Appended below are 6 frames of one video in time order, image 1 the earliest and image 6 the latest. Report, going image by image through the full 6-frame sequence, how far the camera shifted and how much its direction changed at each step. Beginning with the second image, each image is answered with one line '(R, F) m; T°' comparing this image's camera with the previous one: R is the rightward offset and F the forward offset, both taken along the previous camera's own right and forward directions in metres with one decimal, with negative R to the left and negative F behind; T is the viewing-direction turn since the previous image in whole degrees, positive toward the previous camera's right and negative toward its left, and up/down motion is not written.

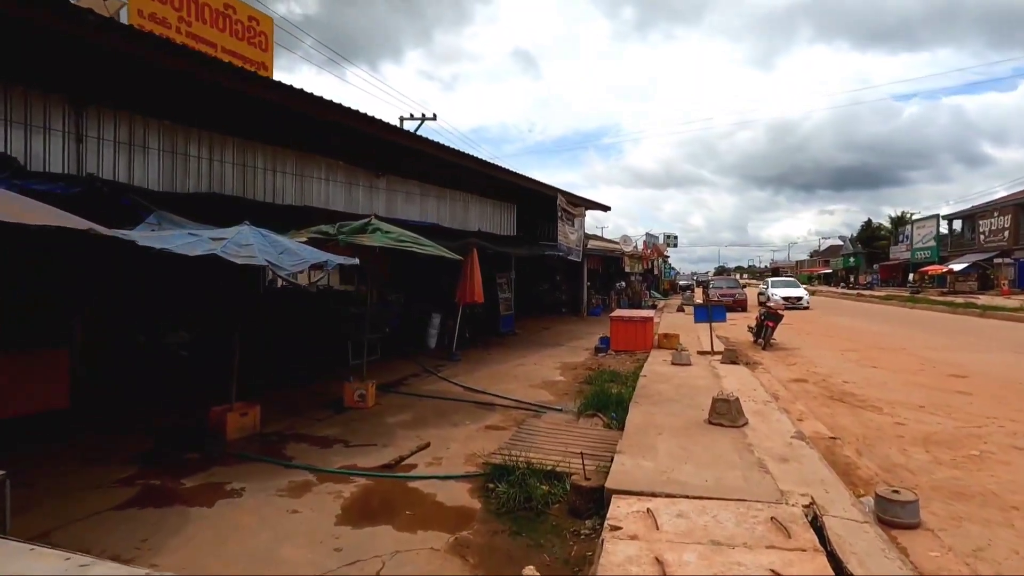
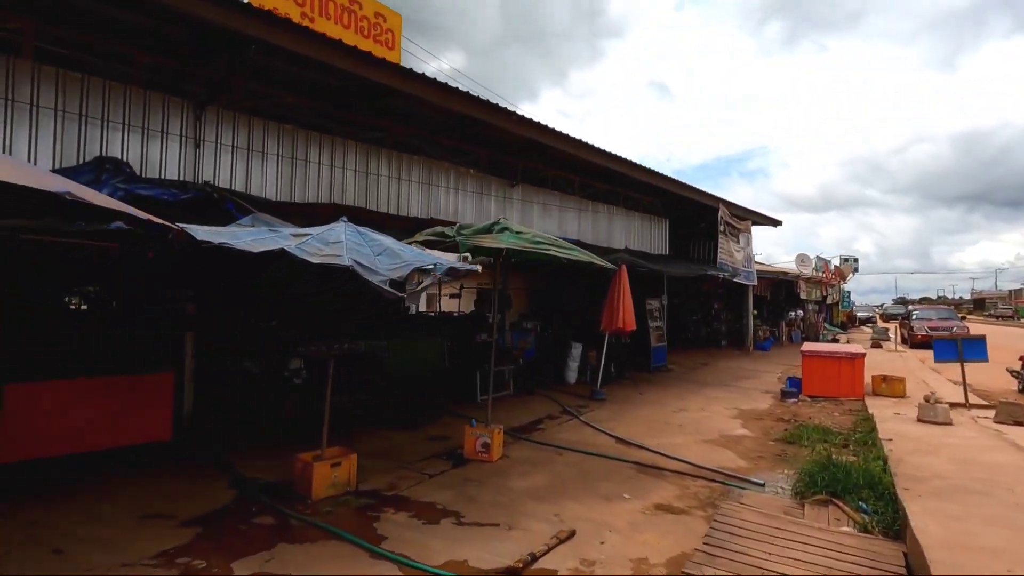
(-0.3, +1.7) m; -14°
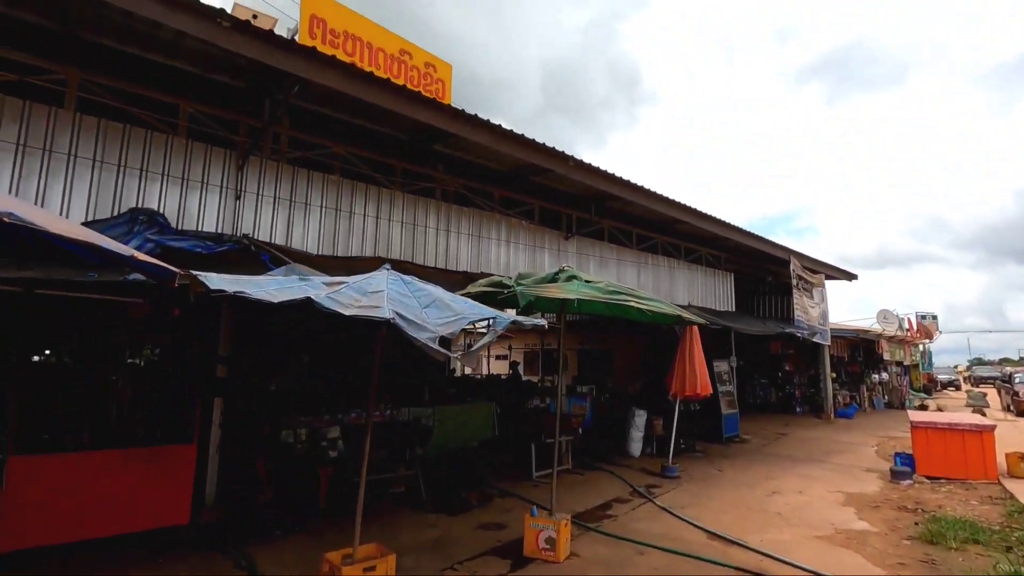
(-0.2, +0.8) m; -5°
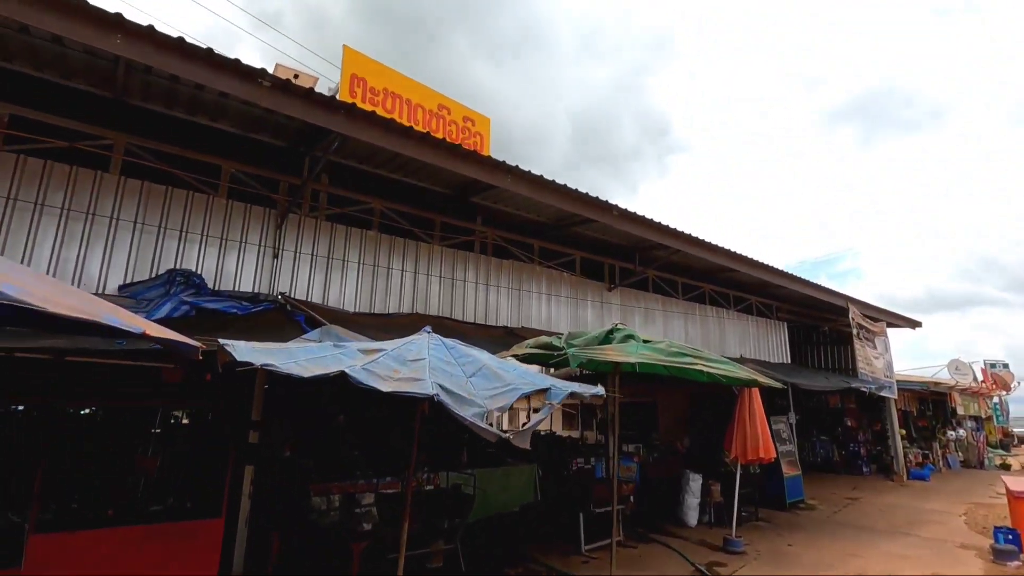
(-0.1, +0.3) m; -4°
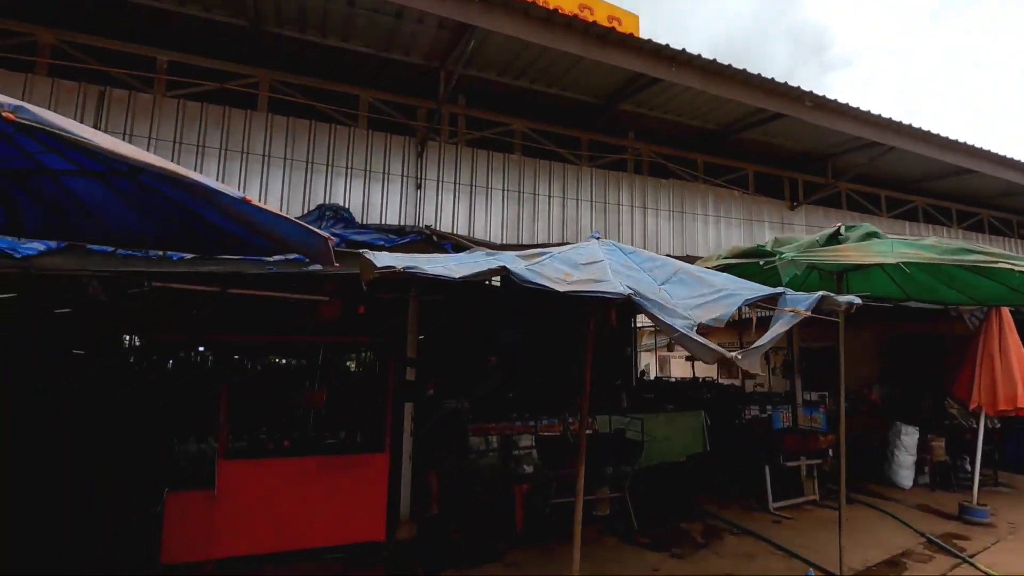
(-0.3, +0.7) m; -15°
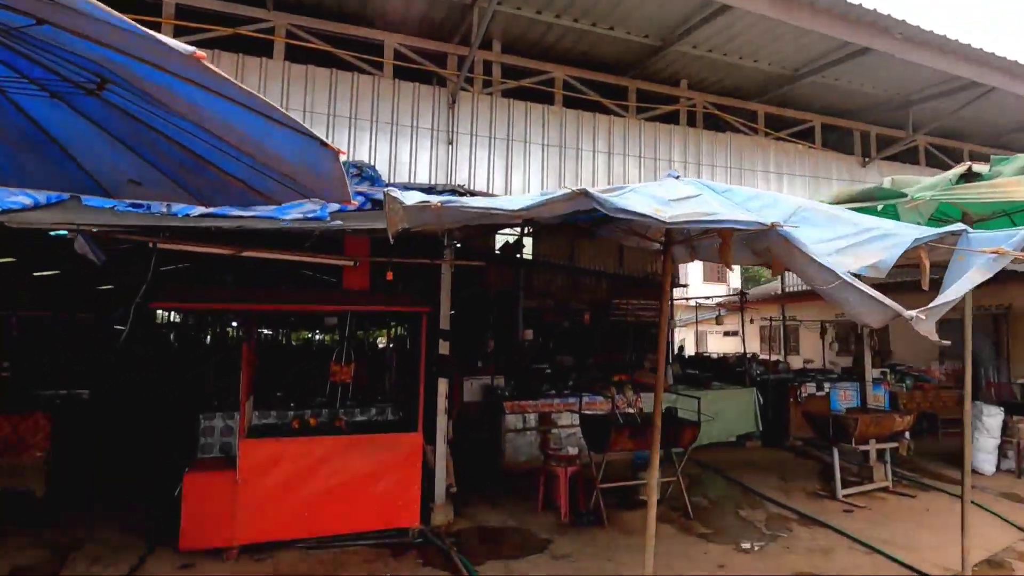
(-0.1, +0.5) m; -3°
